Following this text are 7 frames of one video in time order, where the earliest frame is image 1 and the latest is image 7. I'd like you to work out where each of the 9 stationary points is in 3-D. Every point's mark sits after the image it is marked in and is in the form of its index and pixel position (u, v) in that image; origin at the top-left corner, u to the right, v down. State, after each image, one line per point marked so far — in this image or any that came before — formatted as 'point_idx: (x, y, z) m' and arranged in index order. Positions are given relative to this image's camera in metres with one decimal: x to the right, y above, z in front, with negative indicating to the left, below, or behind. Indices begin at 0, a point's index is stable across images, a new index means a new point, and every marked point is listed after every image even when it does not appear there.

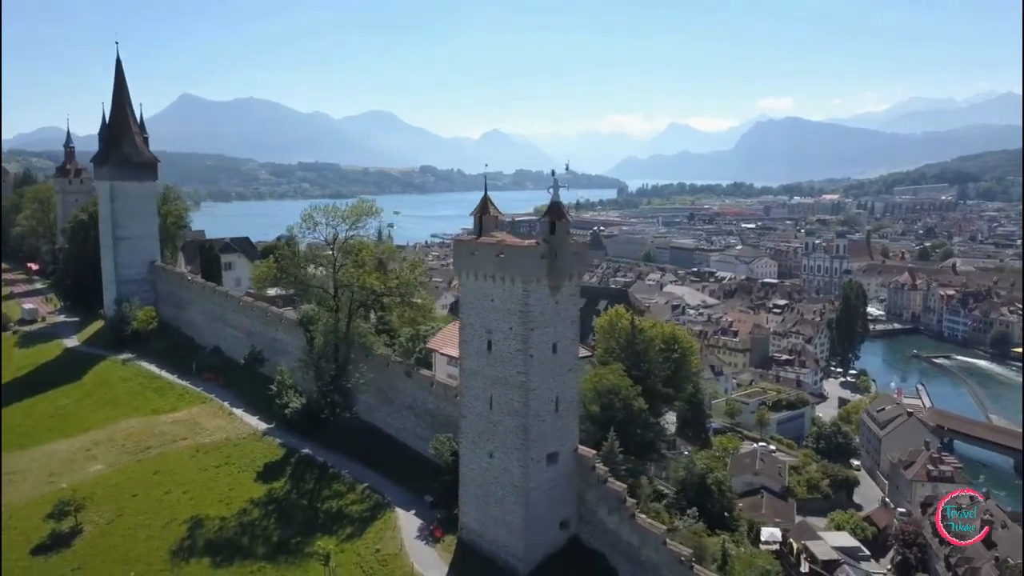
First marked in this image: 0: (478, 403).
0: (-0.4, -1.4, +16.5) m
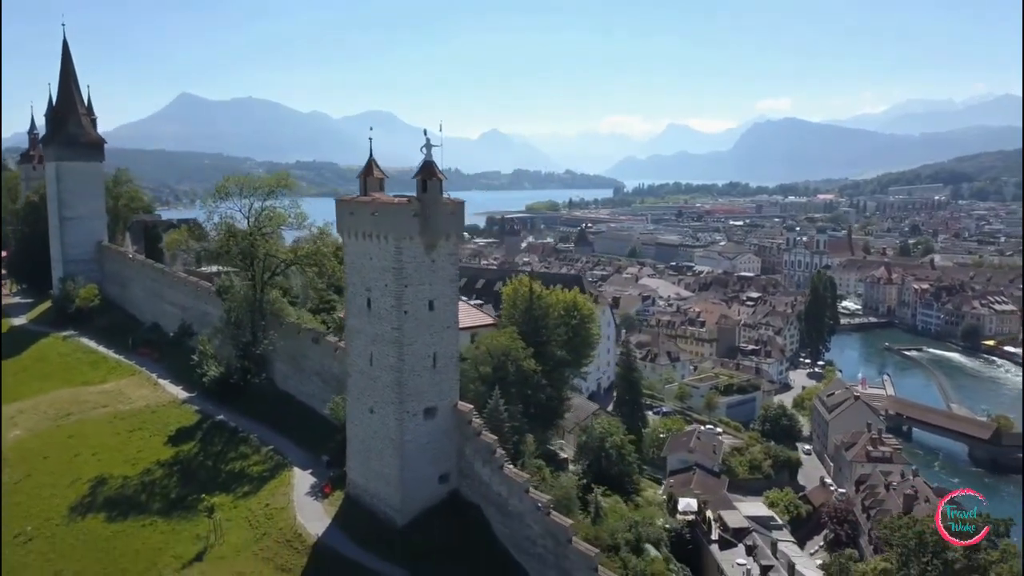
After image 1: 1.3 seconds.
0: (-1.9, -0.9, +17.0) m
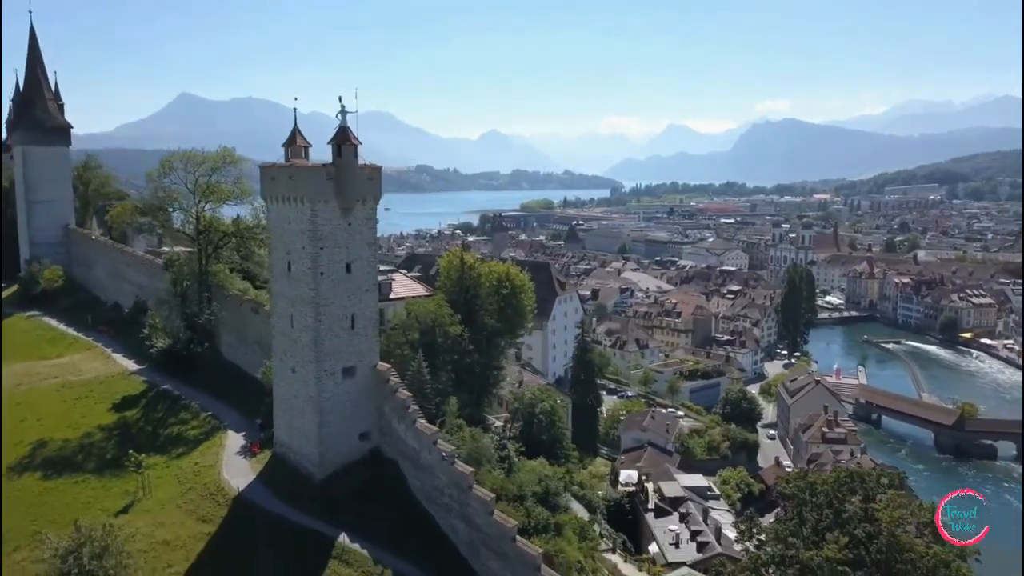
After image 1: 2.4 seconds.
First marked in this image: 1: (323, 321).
0: (-3.0, -0.4, +17.6) m
1: (-2.4, -0.4, +16.8) m
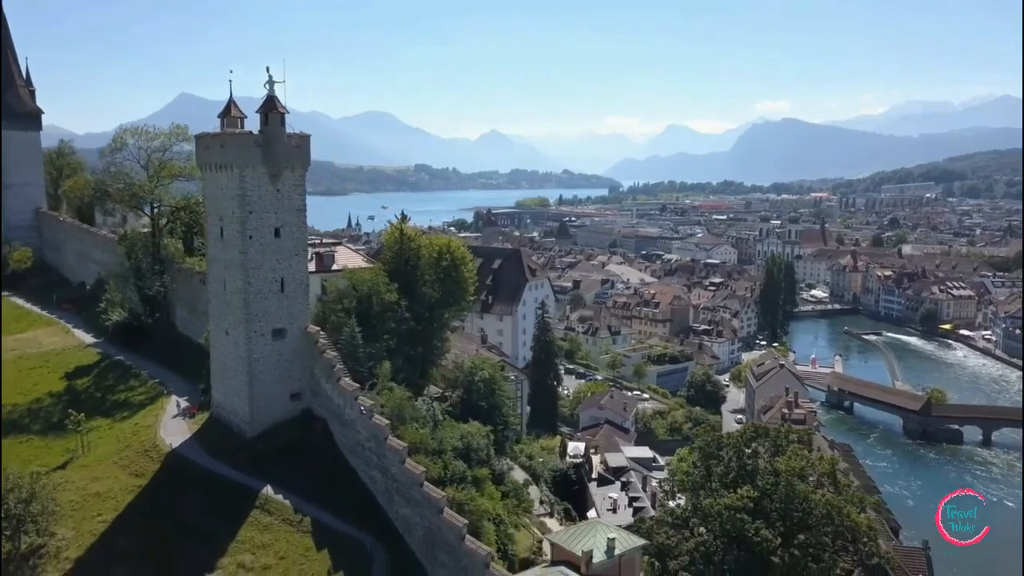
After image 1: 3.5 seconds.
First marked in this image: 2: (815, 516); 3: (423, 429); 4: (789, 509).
0: (-4.0, 0.0, +18.2) m
1: (-3.4, 0.0, +17.4) m
2: (+3.6, -2.7, +15.8) m
3: (-1.2, -1.8, +17.4) m
4: (+3.3, -2.6, +16.0) m
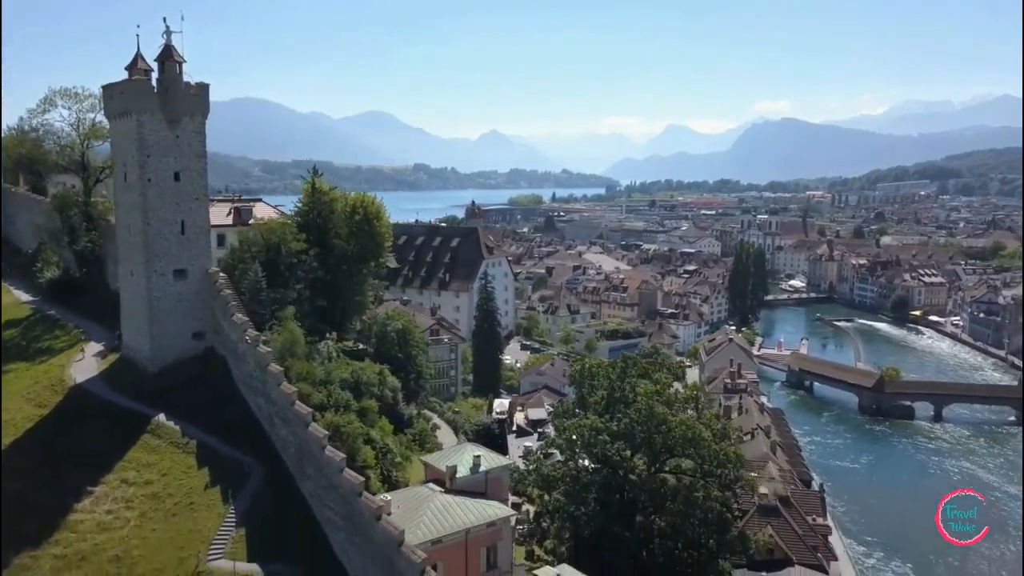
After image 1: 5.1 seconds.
0: (-5.6, +0.8, +19.1) m
1: (-4.9, +0.9, +18.3) m
2: (+2.0, -1.9, +16.7) m
3: (-2.7, -1.0, +18.3) m
4: (+1.7, -1.8, +16.9) m
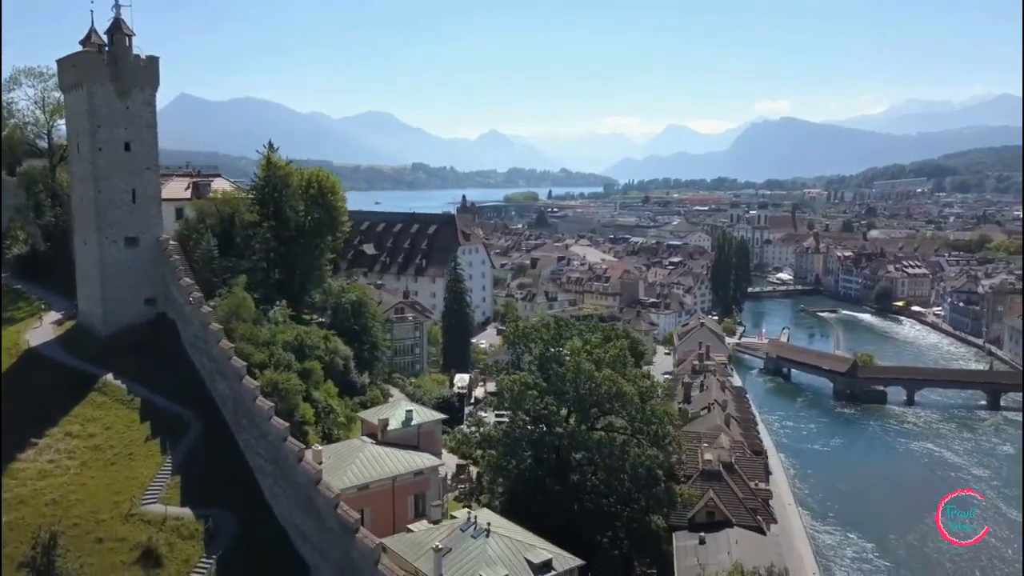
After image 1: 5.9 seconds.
0: (-6.4, +1.3, +19.7) m
1: (-5.8, +1.3, +18.9) m
2: (+1.2, -1.4, +17.3) m
3: (-3.6, -0.5, +18.9) m
4: (+0.9, -1.3, +17.5) m
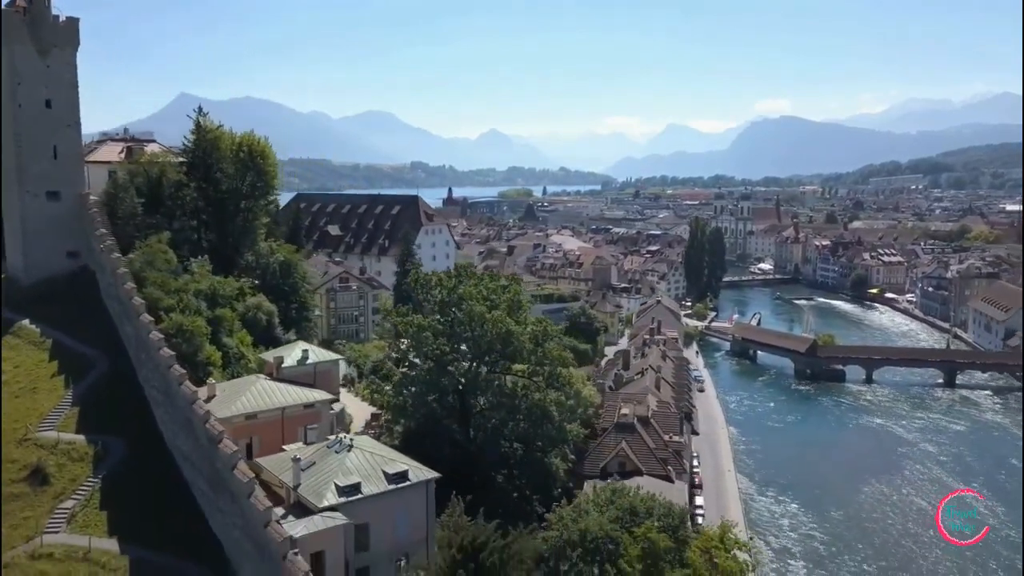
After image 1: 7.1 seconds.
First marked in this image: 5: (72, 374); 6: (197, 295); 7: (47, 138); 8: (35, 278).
0: (-7.8, +2.0, +20.5) m
1: (-7.2, +2.0, +19.7) m
2: (-0.2, -0.7, +18.0) m
3: (-5.0, +0.2, +19.6) m
4: (-0.5, -0.6, +18.2) m
5: (-5.6, -1.1, +17.1) m
6: (-4.6, -0.1, +19.5) m
7: (-6.9, +2.3, +19.9) m
8: (-7.1, +0.1, +20.0) m
